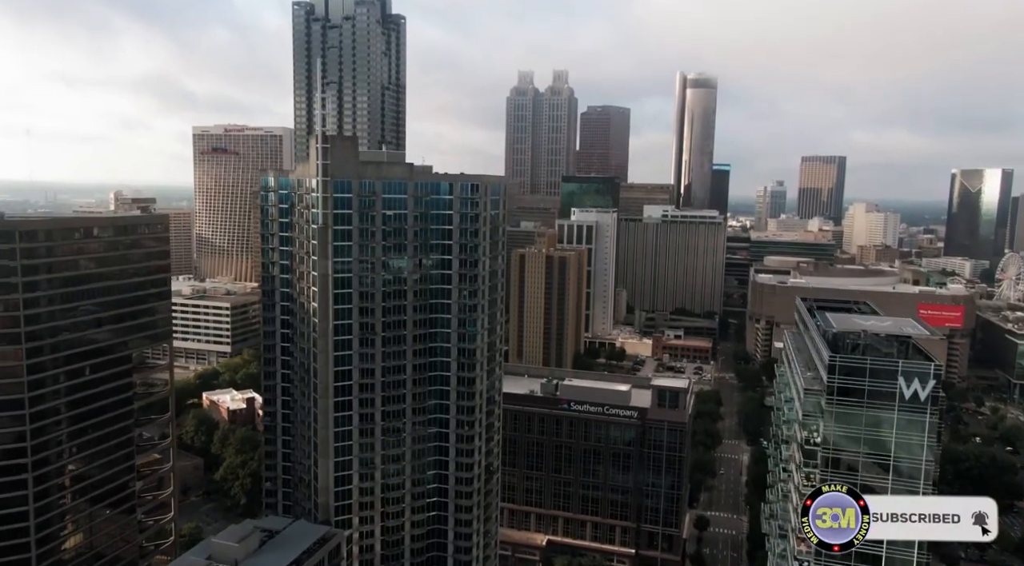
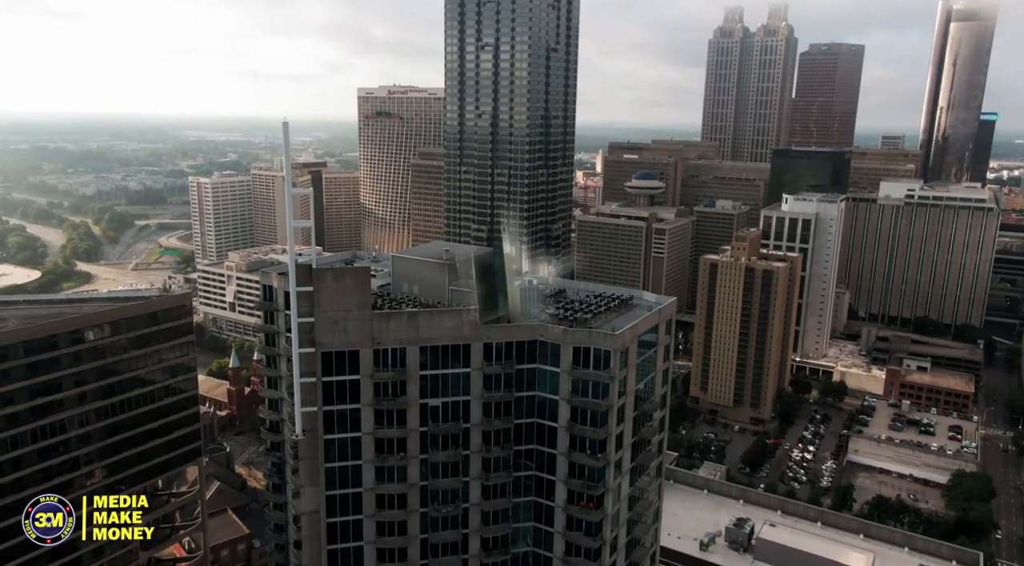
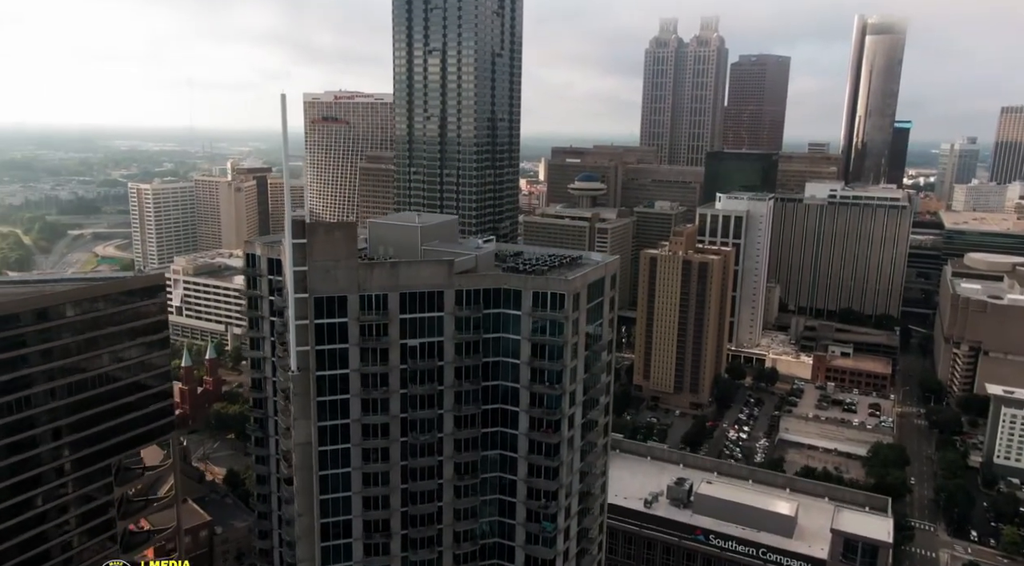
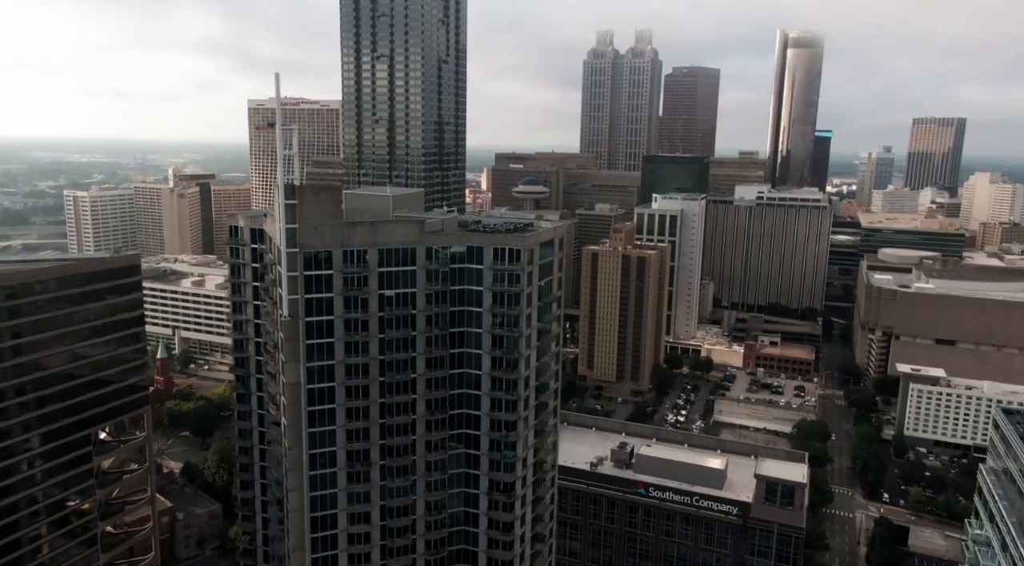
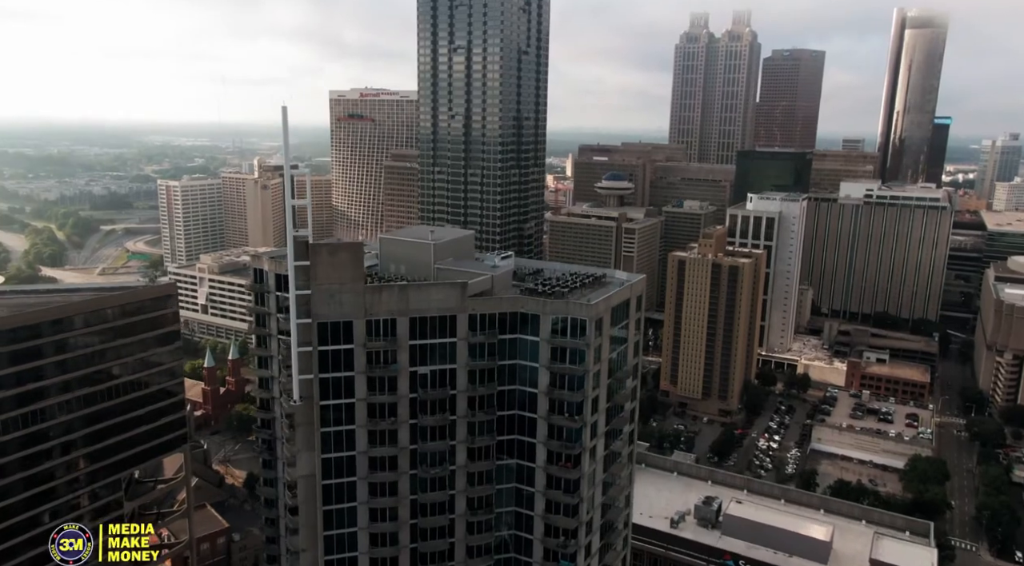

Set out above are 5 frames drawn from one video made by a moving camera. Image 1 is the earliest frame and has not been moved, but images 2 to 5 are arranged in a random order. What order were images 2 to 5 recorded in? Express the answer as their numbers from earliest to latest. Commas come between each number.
4, 3, 5, 2
